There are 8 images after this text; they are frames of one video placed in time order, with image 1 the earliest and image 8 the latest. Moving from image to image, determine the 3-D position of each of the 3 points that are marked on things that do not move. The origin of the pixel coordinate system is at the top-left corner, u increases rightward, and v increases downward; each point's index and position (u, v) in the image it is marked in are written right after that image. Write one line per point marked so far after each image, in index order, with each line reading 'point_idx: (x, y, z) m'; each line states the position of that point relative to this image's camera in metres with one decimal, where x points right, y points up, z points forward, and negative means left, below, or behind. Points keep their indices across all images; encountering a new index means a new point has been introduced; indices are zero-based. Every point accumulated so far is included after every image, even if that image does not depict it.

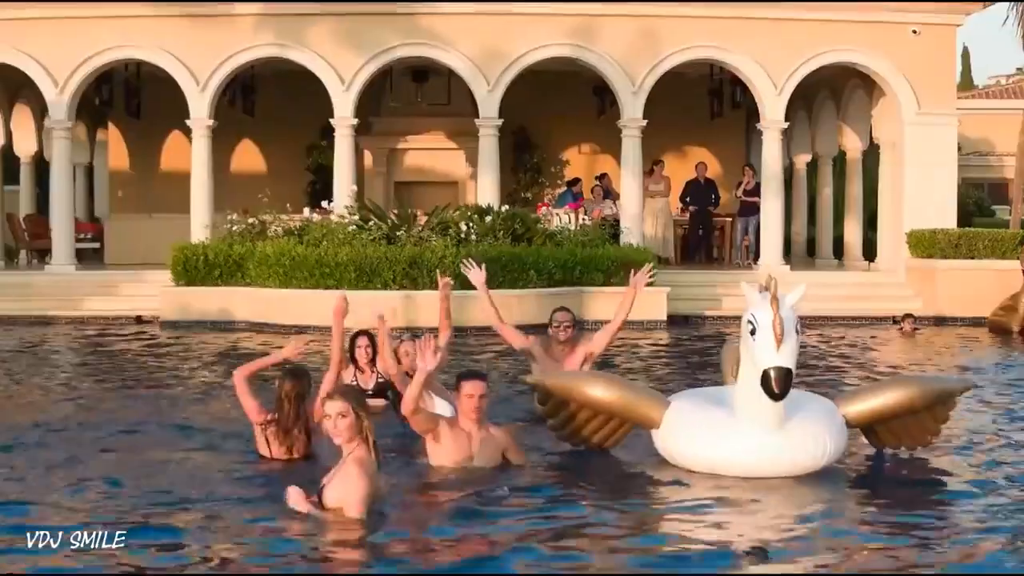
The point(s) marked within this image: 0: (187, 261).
0: (-2.5, +0.2, +11.0) m
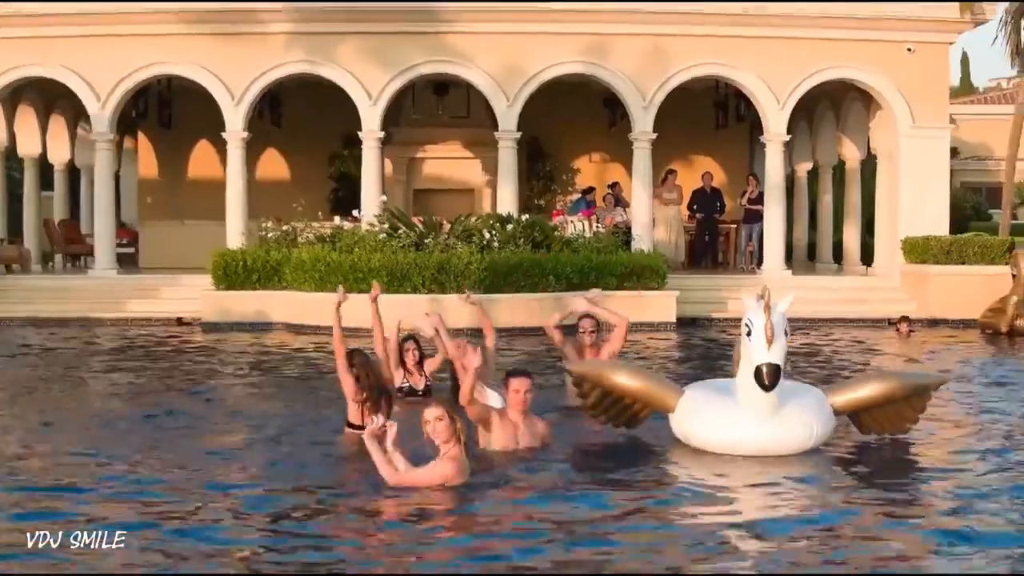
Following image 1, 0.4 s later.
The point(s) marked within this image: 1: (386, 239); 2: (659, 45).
0: (-2.3, +0.2, +11.7) m
1: (-1.0, +0.4, +11.5) m
2: (+1.4, +2.2, +12.8) m
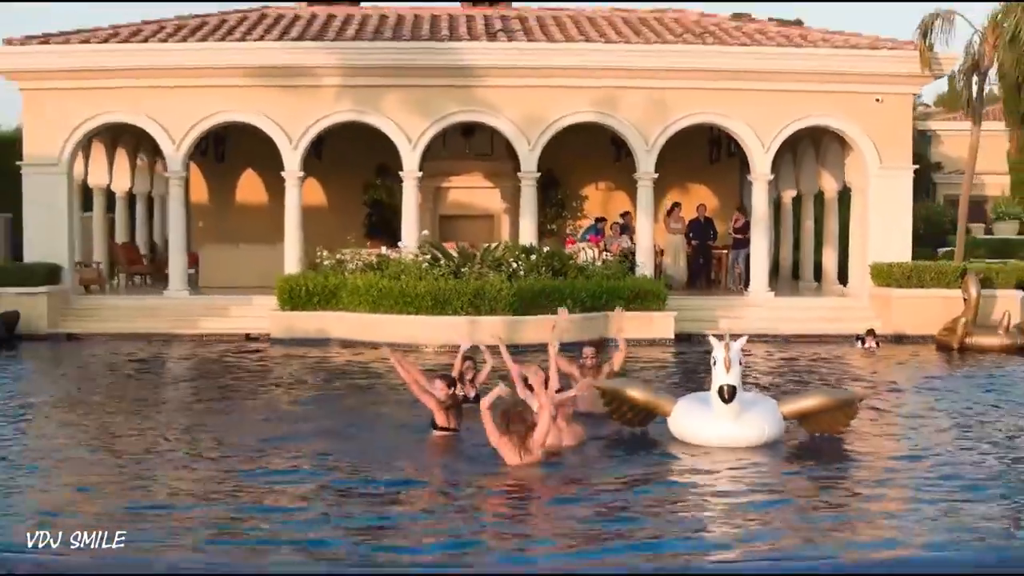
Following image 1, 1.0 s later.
0: (-2.1, 0.0, +13.7) m
1: (-0.8, +0.2, +13.4) m
2: (+1.6, +2.0, +14.8) m
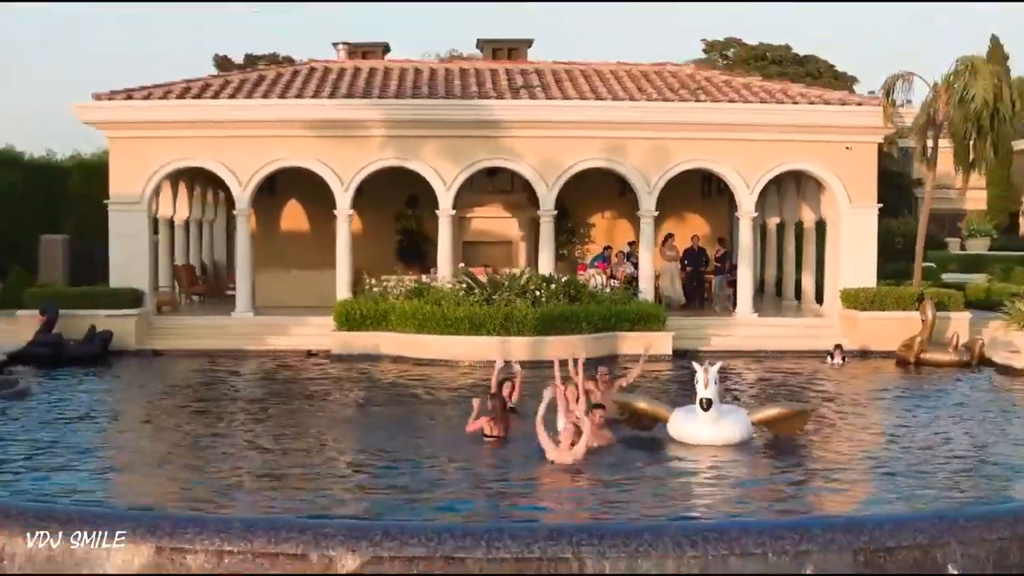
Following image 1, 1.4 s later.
0: (-1.9, -0.3, +16.0) m
1: (-0.5, -0.1, +15.8) m
2: (+1.8, +1.7, +17.2) m
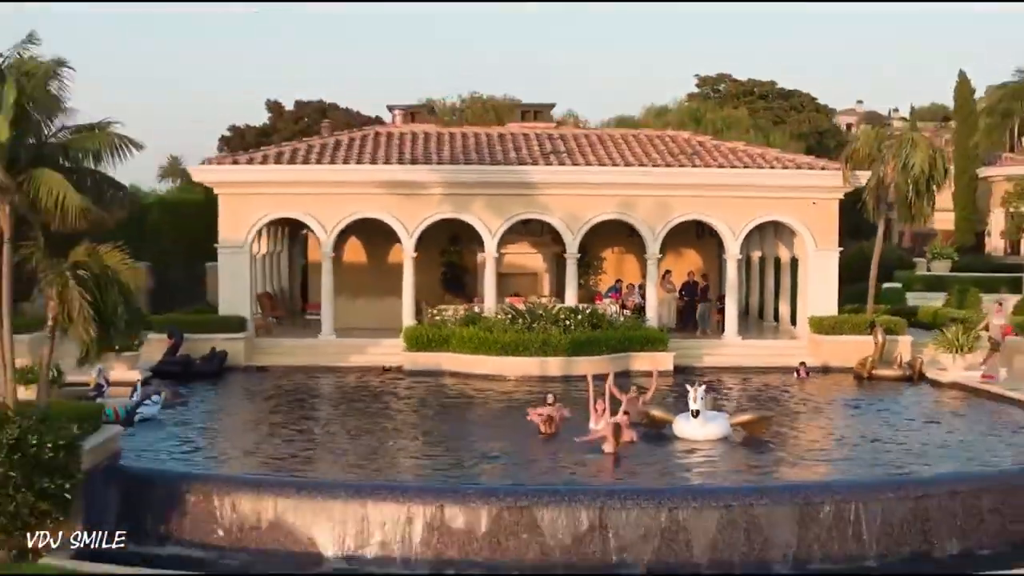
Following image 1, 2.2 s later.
0: (-1.4, -0.7, +20.1) m
1: (0.0, -0.5, +19.9) m
2: (+2.3, +1.3, +21.3) m
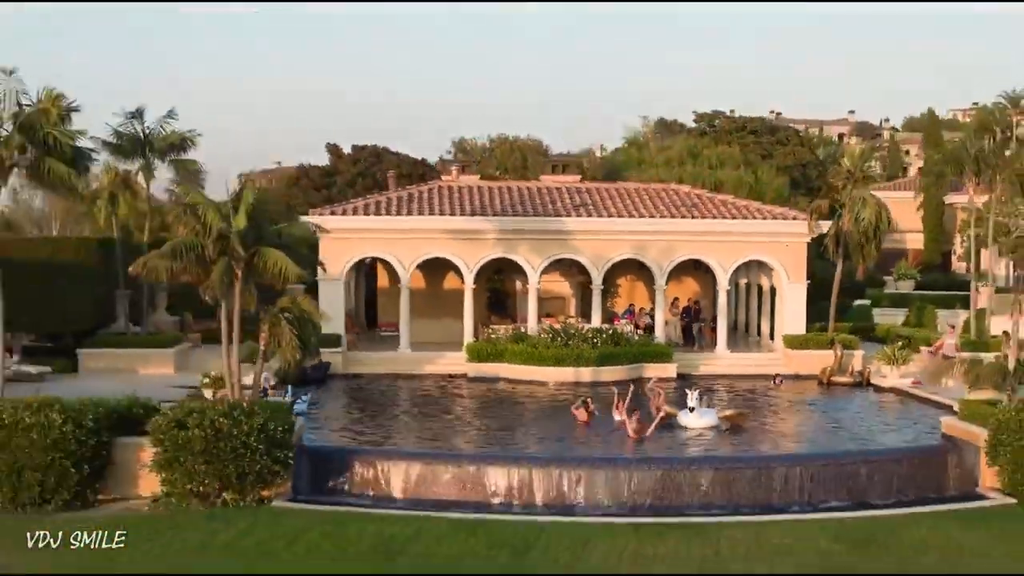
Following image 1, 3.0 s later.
0: (-0.6, -1.2, +25.9) m
1: (+0.7, -1.0, +25.7) m
2: (+3.0, +0.8, +27.1) m
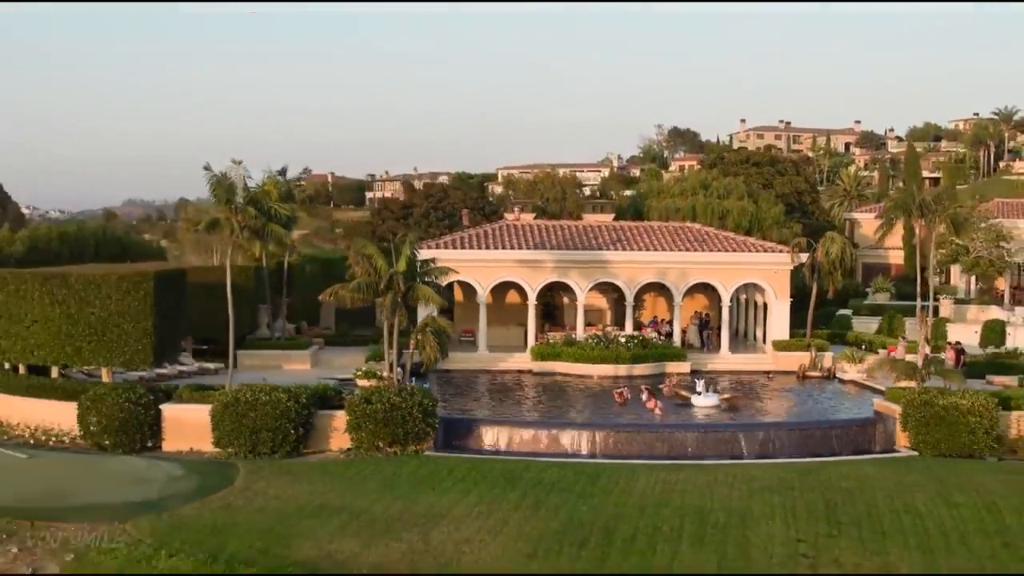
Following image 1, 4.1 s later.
0: (+0.7, -1.6, +34.4) m
1: (+2.0, -1.4, +34.2) m
2: (+4.4, +0.4, +35.6) m
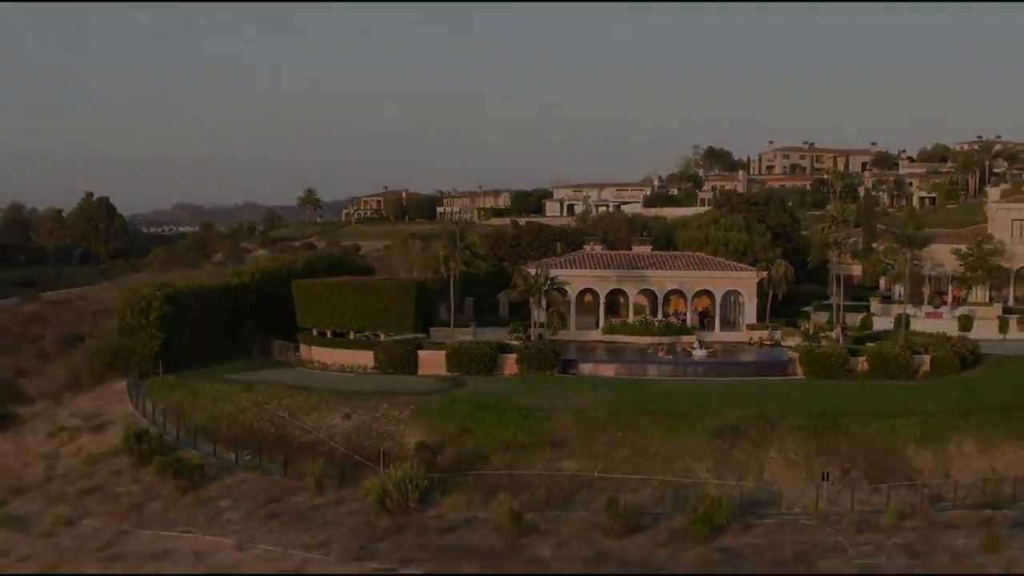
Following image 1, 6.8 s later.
0: (+4.0, -1.7, +59.2) m
1: (+5.4, -1.5, +58.8) m
2: (+7.8, +0.3, +60.2) m
